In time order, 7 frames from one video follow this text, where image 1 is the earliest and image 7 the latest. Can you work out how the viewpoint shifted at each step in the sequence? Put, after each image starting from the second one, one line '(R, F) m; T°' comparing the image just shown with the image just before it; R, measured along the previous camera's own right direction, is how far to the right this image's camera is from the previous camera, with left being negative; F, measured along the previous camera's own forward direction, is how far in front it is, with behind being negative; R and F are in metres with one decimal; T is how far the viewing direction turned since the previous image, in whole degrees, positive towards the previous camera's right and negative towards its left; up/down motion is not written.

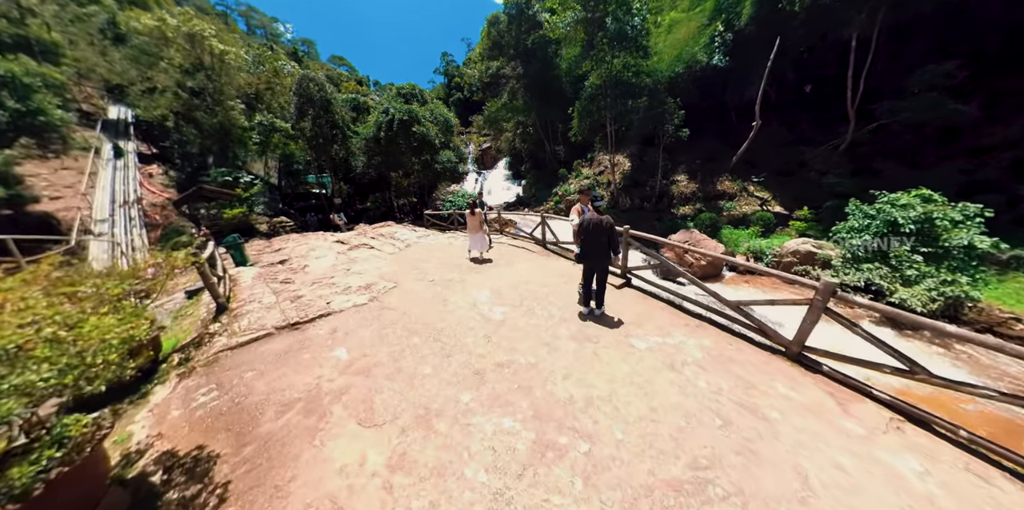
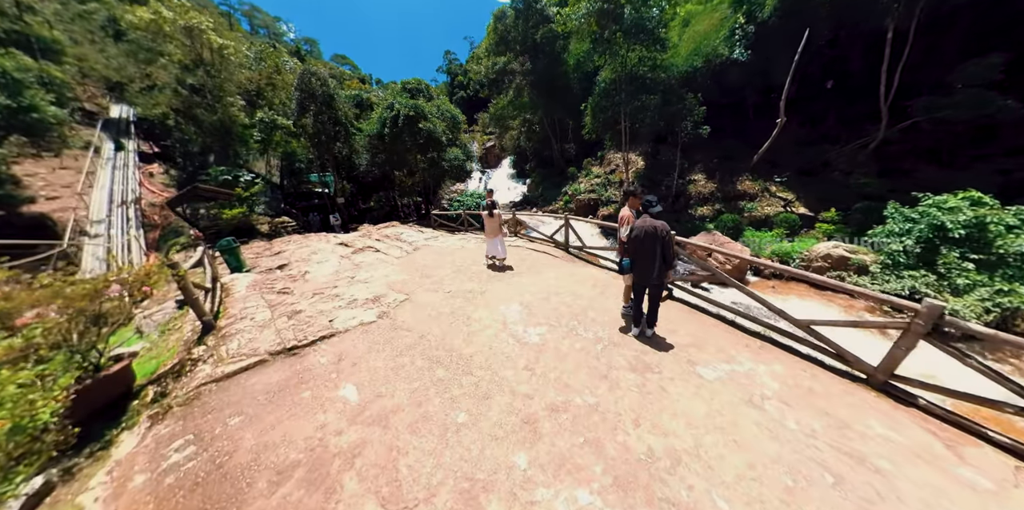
(-0.5, +0.6) m; 0°
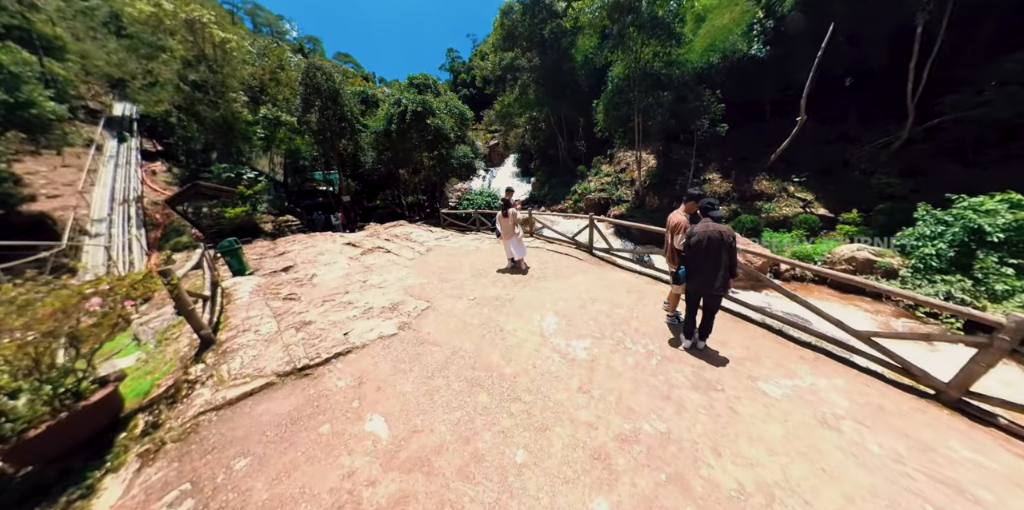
(-0.4, +0.4) m; 0°
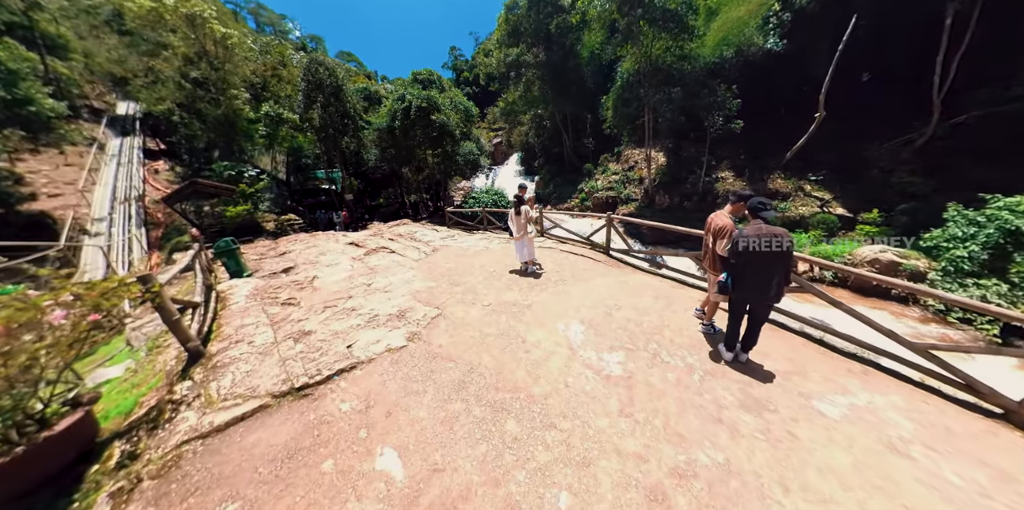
(-0.2, +0.3) m; 0°
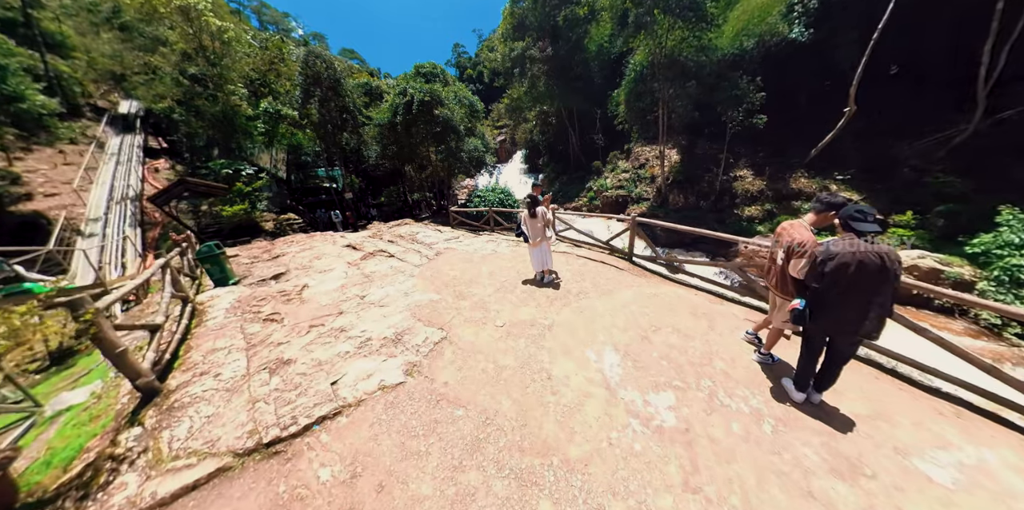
(-0.2, +0.6) m; -1°
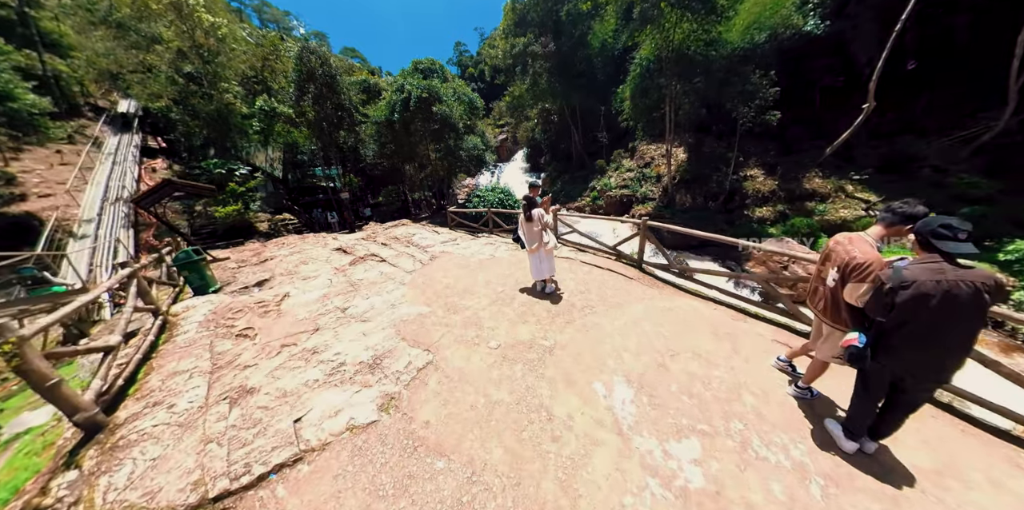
(+0.1, +0.4) m; 0°
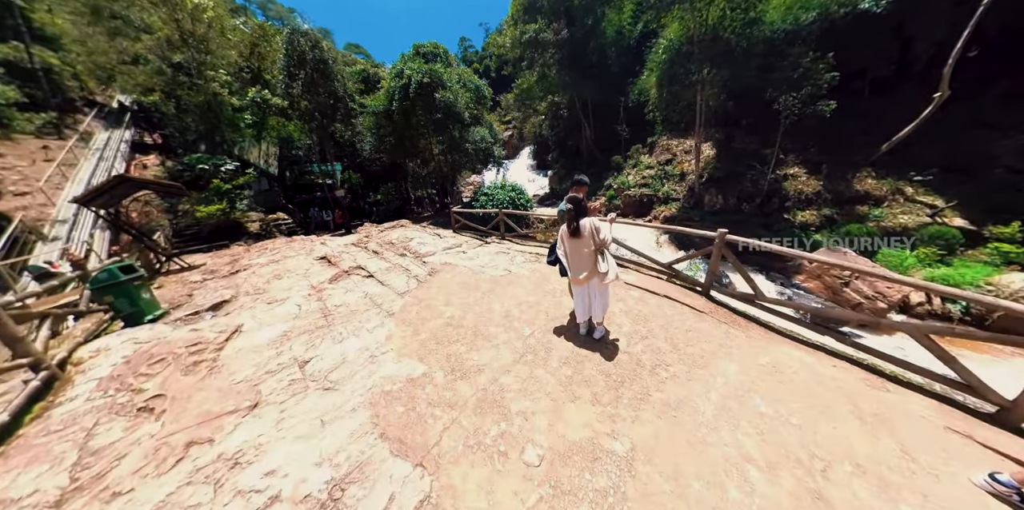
(-0.3, +1.2) m; -1°
